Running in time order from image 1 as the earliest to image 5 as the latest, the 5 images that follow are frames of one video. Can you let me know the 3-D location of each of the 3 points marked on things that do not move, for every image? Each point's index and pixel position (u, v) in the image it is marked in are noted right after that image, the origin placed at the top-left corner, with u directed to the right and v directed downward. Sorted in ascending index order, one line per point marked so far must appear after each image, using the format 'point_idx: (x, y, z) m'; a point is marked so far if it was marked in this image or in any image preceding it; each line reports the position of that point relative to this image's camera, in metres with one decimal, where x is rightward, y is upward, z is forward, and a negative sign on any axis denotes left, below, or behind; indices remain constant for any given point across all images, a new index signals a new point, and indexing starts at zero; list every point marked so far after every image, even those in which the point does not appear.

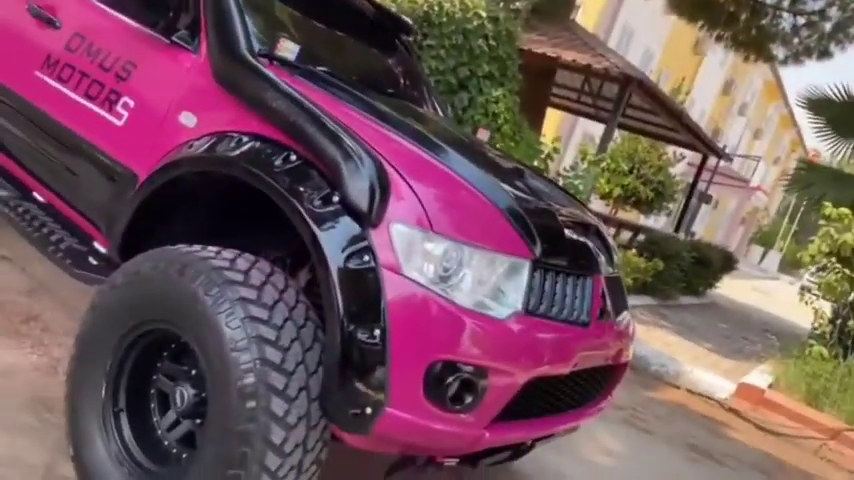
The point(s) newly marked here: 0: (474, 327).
0: (+0.1, -0.2, +1.7) m
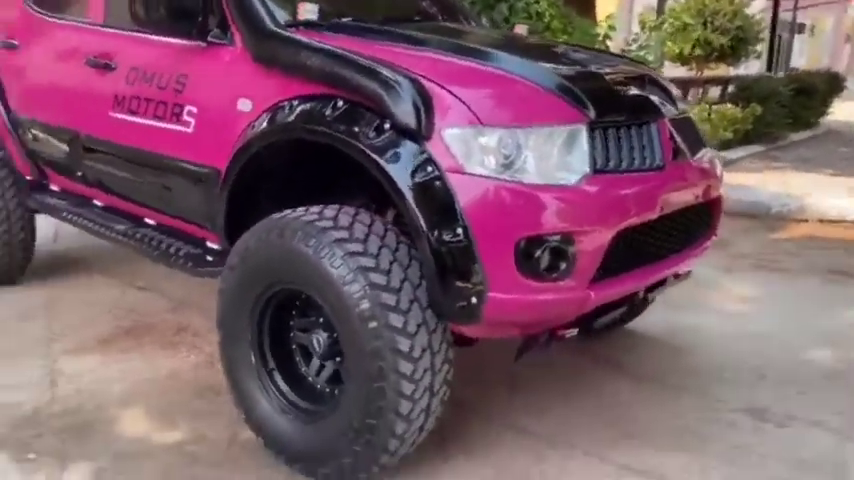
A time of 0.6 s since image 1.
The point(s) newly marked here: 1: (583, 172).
0: (+0.3, +0.1, +1.8) m
1: (+0.4, +0.2, +1.9) m
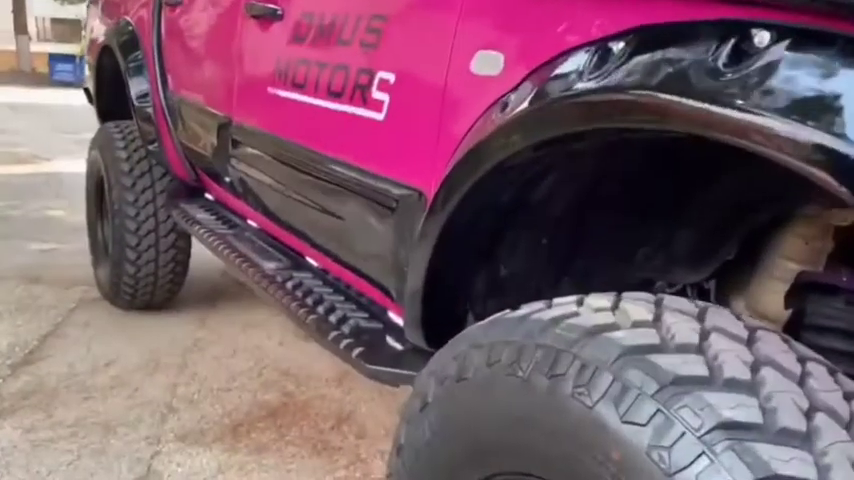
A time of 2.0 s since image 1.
0: (+0.8, -0.1, +0.4) m
1: (+0.9, -0.1, +0.5) m
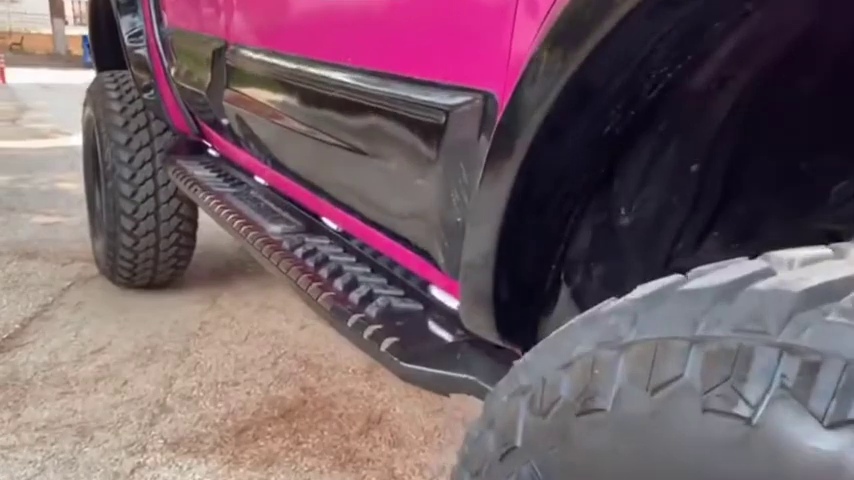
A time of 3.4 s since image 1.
0: (+0.8, -0.1, -0.1) m
1: (+0.9, 0.0, 0.0) m
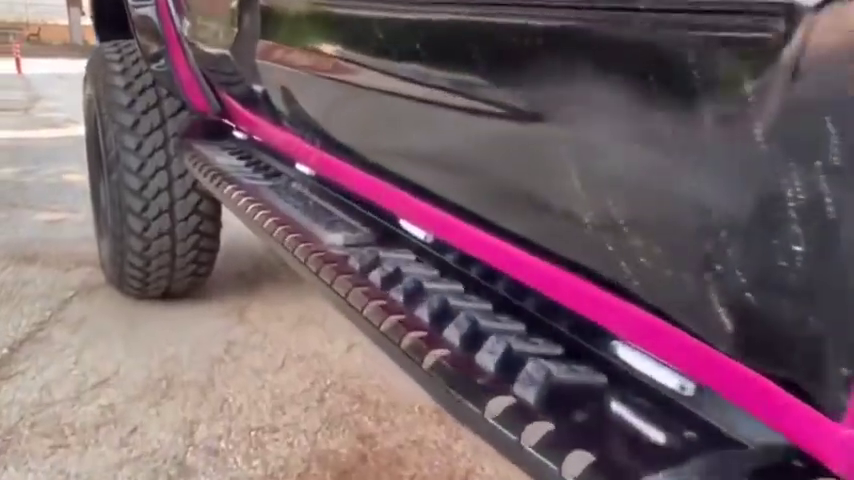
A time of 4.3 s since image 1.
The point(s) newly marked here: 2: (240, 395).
0: (+1.0, -0.1, -0.5) m
1: (+1.1, 0.0, -0.5) m
2: (-0.4, -0.4, +1.7) m
